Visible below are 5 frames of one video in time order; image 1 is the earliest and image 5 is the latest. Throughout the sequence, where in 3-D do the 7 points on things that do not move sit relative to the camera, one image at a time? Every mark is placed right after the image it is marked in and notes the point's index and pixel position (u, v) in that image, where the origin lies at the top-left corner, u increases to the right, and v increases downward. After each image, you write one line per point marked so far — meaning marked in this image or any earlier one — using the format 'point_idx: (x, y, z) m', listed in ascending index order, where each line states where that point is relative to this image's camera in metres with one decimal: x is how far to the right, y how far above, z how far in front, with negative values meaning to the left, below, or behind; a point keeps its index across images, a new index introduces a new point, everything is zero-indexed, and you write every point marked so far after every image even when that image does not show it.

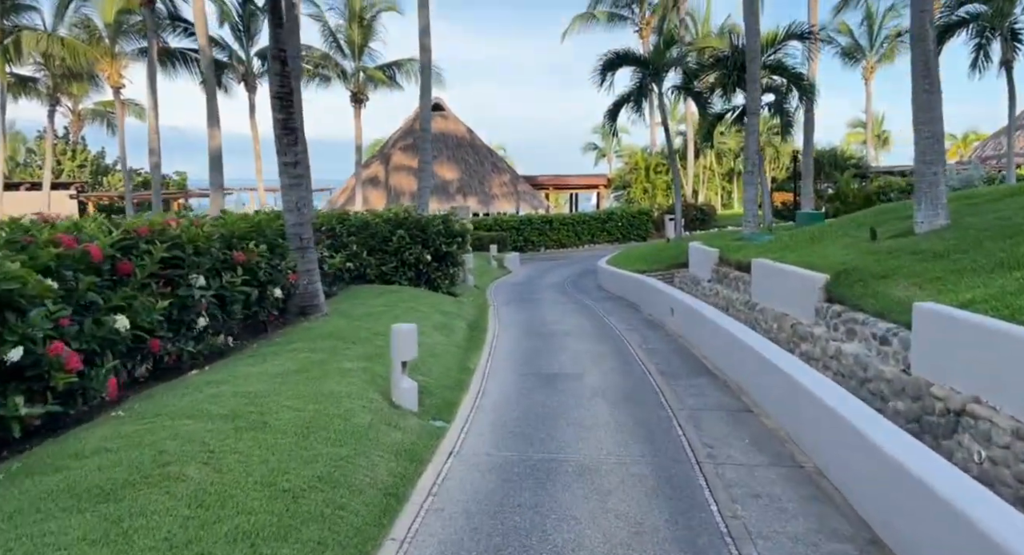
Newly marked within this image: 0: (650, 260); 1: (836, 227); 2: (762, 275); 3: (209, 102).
0: (+3.5, +0.4, +19.2) m
1: (+5.6, +0.9, +13.1) m
2: (+3.8, 0.0, +11.6) m
3: (-7.6, +4.4, +19.2) m
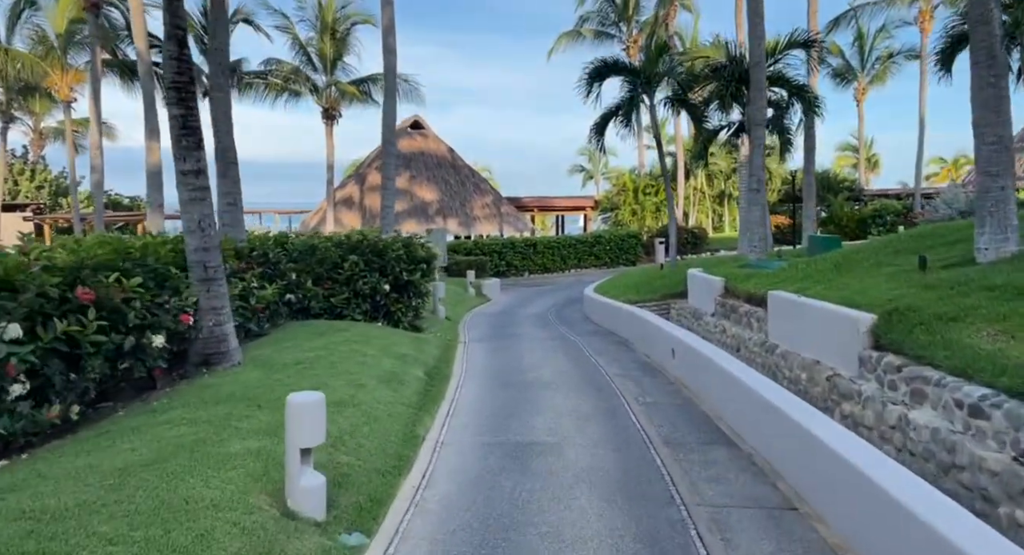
0: (+3.0, -0.2, +17.2) m
1: (+5.2, +0.3, +11.2) m
2: (+3.4, -0.4, +9.5) m
3: (-8.2, +3.7, +17.1) m
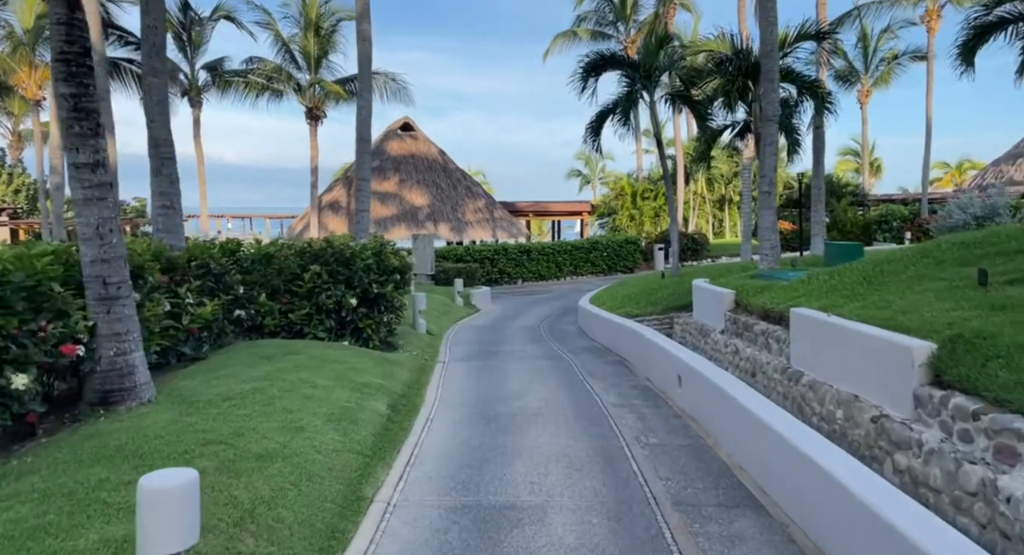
0: (+2.7, -0.5, +15.7) m
1: (+4.9, +0.2, +9.7) m
2: (+3.2, -0.6, +8.1) m
3: (-8.4, +3.5, +15.6) m
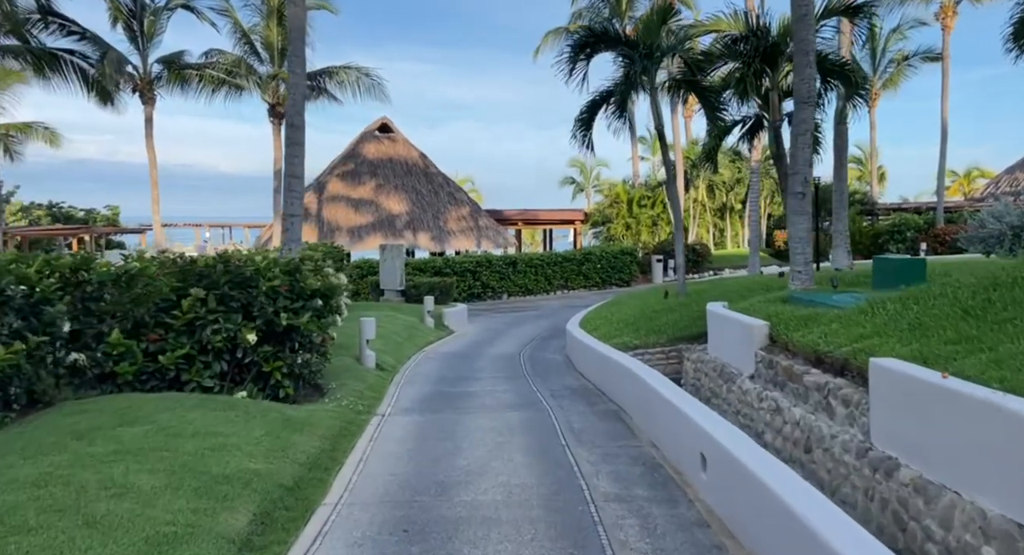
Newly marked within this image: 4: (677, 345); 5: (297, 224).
0: (+2.2, -0.8, +12.8) m
1: (+4.5, -0.1, +6.8) m
2: (+2.7, -0.9, +5.1) m
3: (-8.9, +3.2, +12.7) m
4: (+2.5, -1.0, +11.4) m
5: (-3.4, +0.8, +11.9) m
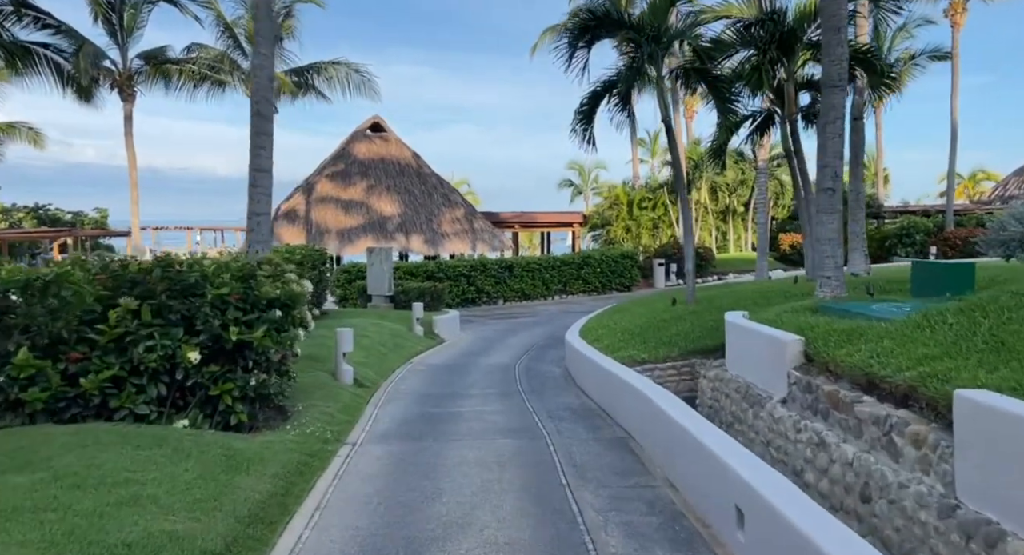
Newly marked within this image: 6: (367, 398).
0: (+2.1, -0.9, +11.5) m
1: (+4.4, -0.2, +5.6) m
2: (+2.7, -0.9, +3.9) m
3: (-9.0, +3.1, +11.4) m
4: (+2.4, -1.1, +10.1) m
5: (-3.5, +0.7, +10.7) m
6: (-2.0, -1.7, +10.6) m
